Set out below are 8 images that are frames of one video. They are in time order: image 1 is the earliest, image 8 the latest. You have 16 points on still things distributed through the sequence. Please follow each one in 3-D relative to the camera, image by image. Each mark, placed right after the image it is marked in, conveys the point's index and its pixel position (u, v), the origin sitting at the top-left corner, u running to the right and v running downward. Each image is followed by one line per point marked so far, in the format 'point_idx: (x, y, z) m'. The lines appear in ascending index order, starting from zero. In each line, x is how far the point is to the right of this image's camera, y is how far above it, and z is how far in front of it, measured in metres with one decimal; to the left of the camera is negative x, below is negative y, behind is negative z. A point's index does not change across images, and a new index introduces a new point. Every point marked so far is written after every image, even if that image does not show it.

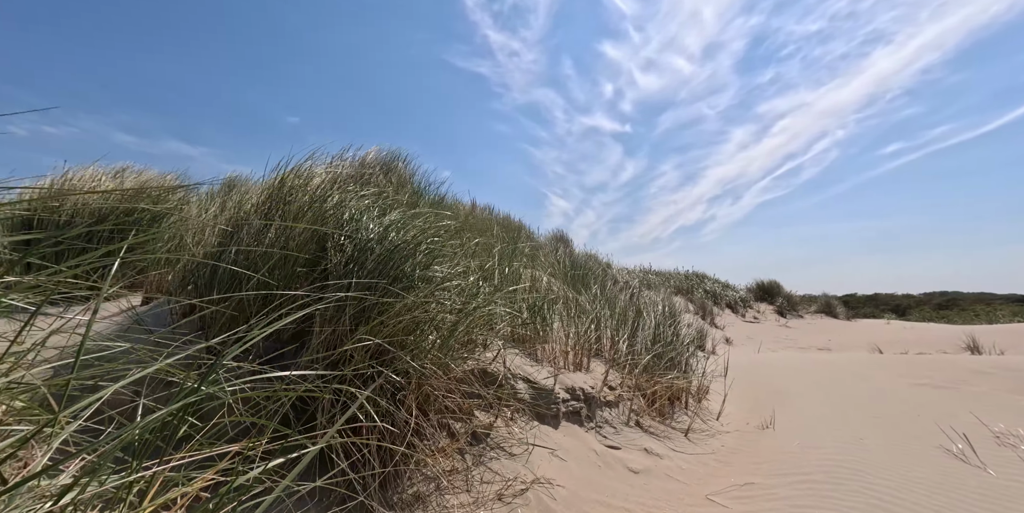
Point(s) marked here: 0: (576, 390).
0: (+0.5, -1.1, +3.3) m
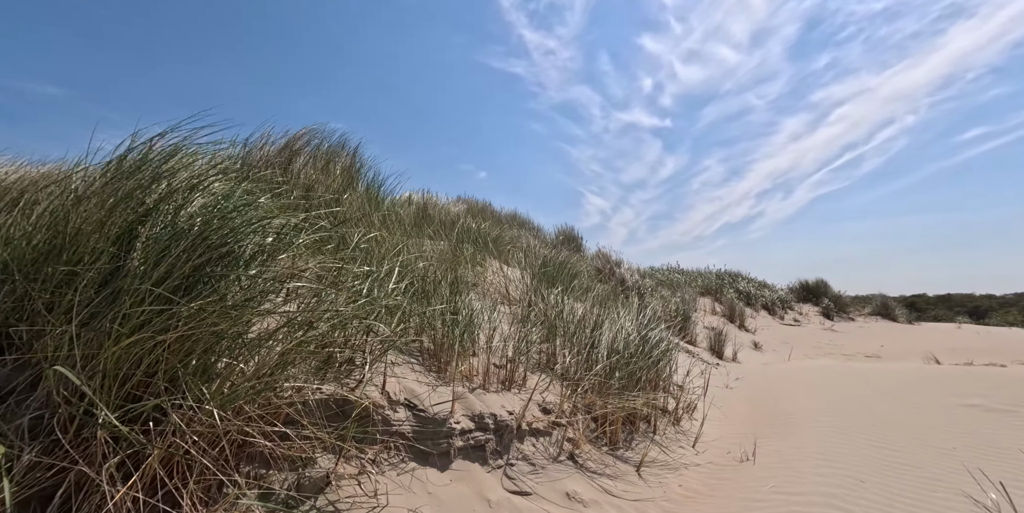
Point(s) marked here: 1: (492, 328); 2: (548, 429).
0: (-0.1, -1.0, +2.7) m
1: (-0.1, -0.6, +3.9) m
2: (+0.3, -1.3, +3.1) m
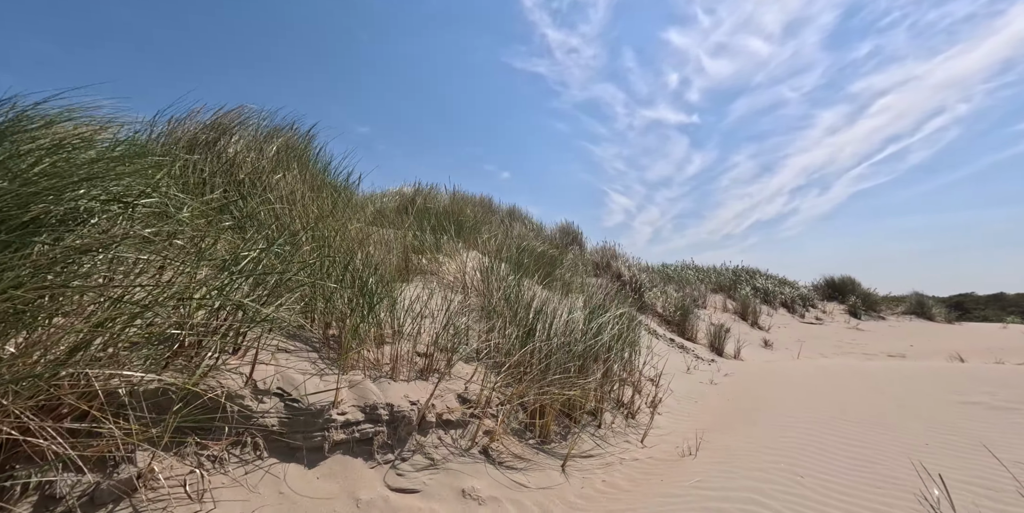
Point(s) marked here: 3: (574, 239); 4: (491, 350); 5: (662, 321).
0: (-0.8, -0.9, +2.5) m
1: (-0.7, -0.5, +3.6) m
2: (-0.3, -1.1, +2.8) m
3: (+2.2, +0.5, +14.8) m
4: (-0.2, -0.8, +3.7) m
5: (+4.1, -1.8, +11.4) m
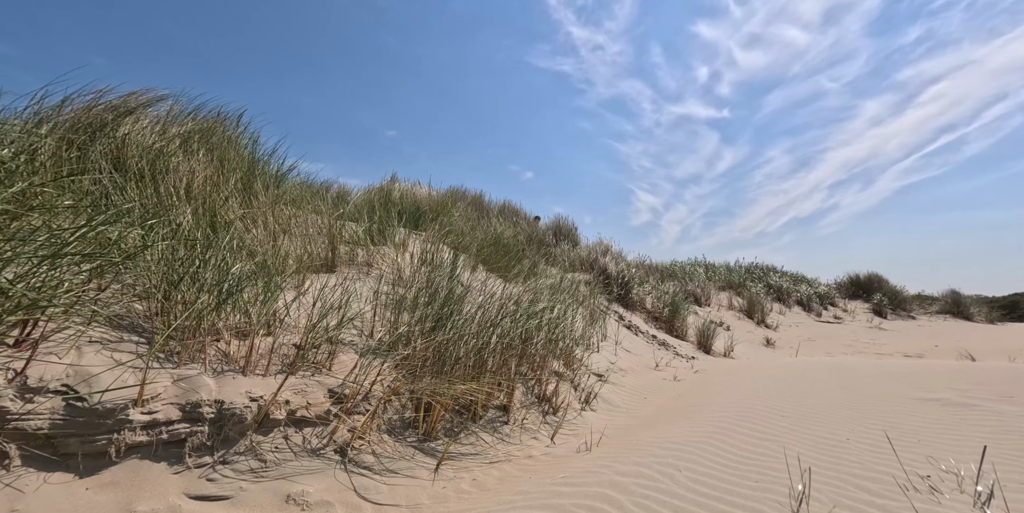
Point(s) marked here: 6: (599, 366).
0: (-1.6, -0.8, +2.3) m
1: (-1.5, -0.4, +3.4) m
2: (-1.2, -1.0, +2.6) m
3: (+1.8, +0.7, +14.4) m
4: (-1.0, -0.7, +3.5) m
5: (+3.6, -1.6, +11.0) m
6: (+1.2, -1.5, +5.5) m
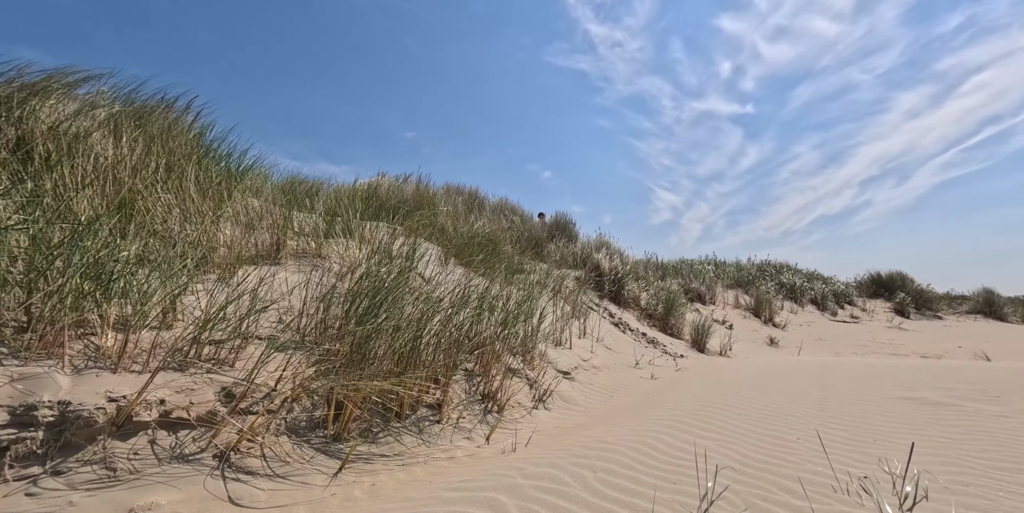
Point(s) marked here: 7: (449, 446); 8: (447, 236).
0: (-2.2, -0.7, +2.1) m
1: (-2.0, -0.3, +3.3) m
2: (-1.7, -0.9, +2.4) m
3: (+1.6, +0.8, +14.1) m
4: (-1.5, -0.6, +3.3) m
5: (+3.3, -1.5, +10.6) m
6: (+0.7, -1.3, +5.3) m
7: (-0.4, -1.3, +2.9) m
8: (-1.2, +0.4, +8.0) m
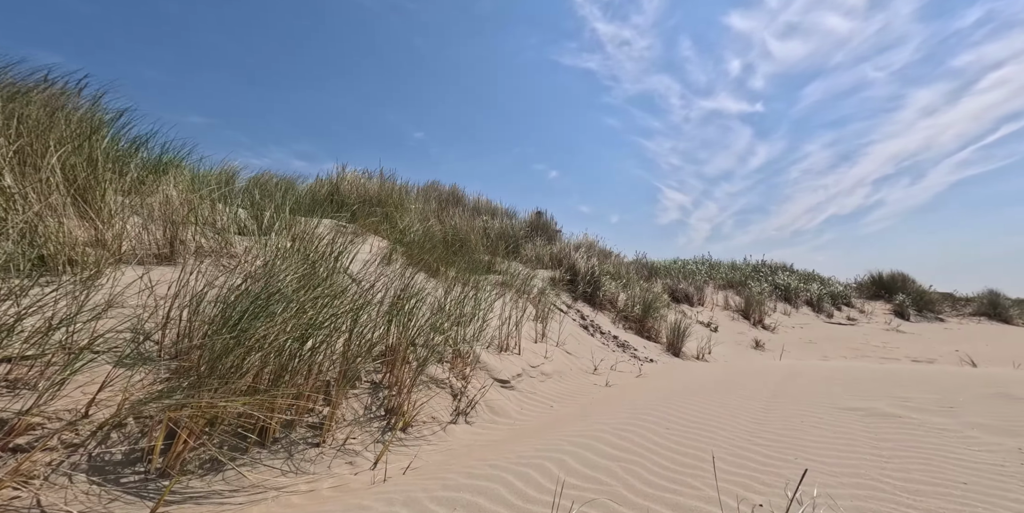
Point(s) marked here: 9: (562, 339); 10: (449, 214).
0: (-2.9, -0.6, +1.7) m
1: (-2.8, -0.3, +2.9) m
2: (-2.5, -0.9, +2.0) m
3: (+0.9, +0.8, +13.7) m
4: (-2.3, -0.6, +2.9) m
5: (+2.6, -1.5, +10.2) m
6: (0.0, -1.3, +4.9) m
7: (-1.2, -1.3, +2.5) m
8: (-1.9, +0.5, +7.6) m
9: (+0.8, -1.3, +6.9) m
10: (-1.7, +1.2, +11.4) m
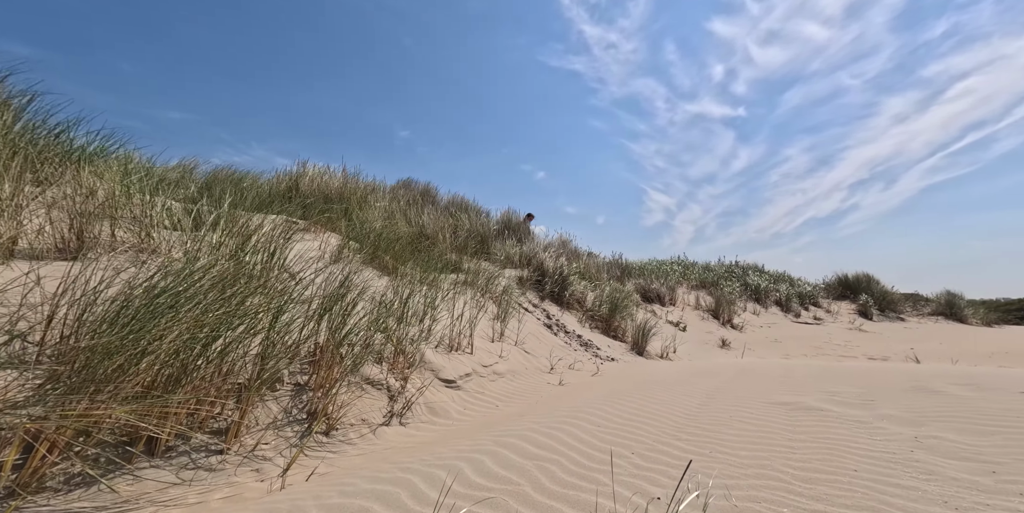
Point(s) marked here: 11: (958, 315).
0: (-3.4, -0.6, +1.4) m
1: (-3.3, -0.2, +2.6) m
2: (-2.9, -0.8, +1.8) m
3: (0.0, +0.8, +13.6) m
4: (-2.8, -0.5, +2.6) m
5: (+1.8, -1.5, +10.2) m
6: (-0.6, -1.3, +4.7) m
7: (-1.6, -1.2, +2.3) m
8: (-2.6, +0.5, +7.4) m
9: (+0.2, -1.3, +6.8) m
10: (-2.6, +1.2, +11.2) m
11: (+19.4, -2.5, +18.6) m
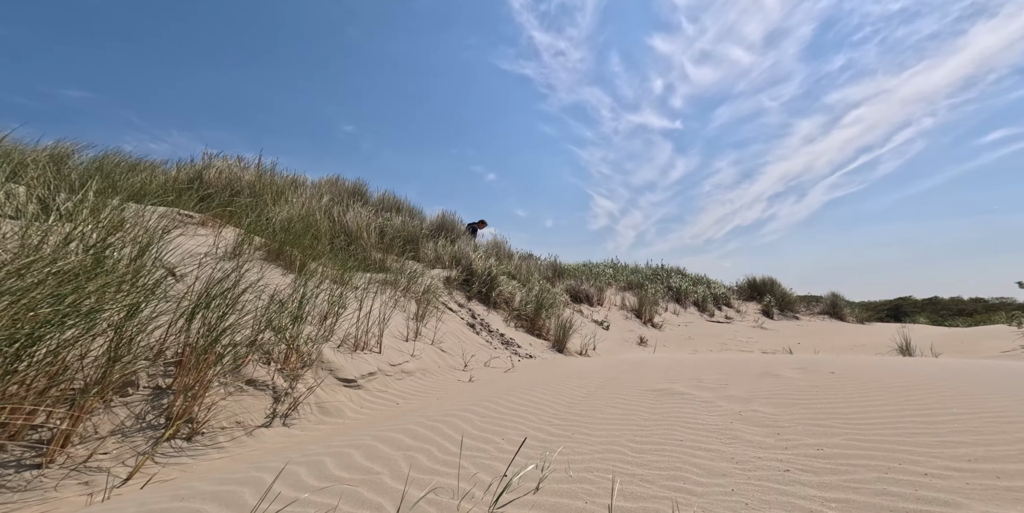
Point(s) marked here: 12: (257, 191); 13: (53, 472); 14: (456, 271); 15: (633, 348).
0: (-3.9, -0.5, +0.9) m
1: (-4.0, -0.1, +2.1) m
2: (-3.5, -0.7, +1.3) m
3: (-2.3, +0.8, +13.5) m
4: (-3.5, -0.4, +2.2) m
5: (0.0, -1.4, +10.3) m
6: (-1.6, -1.2, +4.5) m
7: (-2.3, -1.1, +2.0) m
8: (-4.0, +0.6, +7.0) m
9: (-1.2, -1.3, +6.7) m
10: (-4.4, +1.3, +10.7) m
11: (+16.2, -2.8, +21.0) m
12: (-5.2, +1.4, +8.6) m
13: (-2.4, -1.1, +2.3) m
14: (-1.4, -0.3, +10.6) m
15: (+3.2, -2.5, +11.6) m
